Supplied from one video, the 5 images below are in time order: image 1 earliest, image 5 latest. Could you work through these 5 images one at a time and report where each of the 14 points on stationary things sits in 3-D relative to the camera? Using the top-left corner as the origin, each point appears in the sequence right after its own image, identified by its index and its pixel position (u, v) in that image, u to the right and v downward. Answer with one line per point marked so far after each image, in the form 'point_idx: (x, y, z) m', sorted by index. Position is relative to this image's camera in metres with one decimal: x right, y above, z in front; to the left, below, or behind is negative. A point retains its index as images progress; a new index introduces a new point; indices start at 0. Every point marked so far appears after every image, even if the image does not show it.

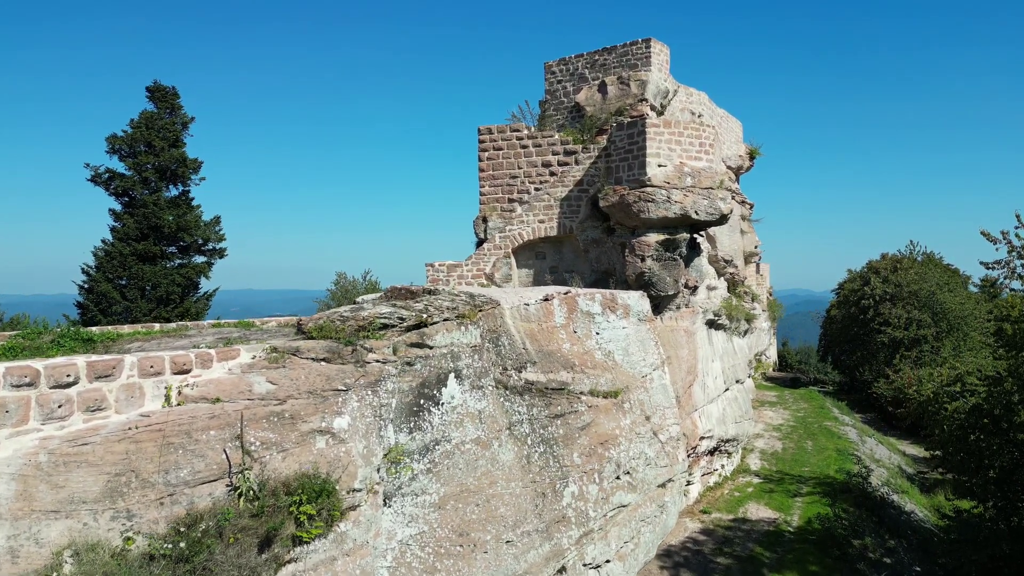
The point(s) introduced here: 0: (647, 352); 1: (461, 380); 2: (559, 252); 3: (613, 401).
0: (+2.3, -1.1, +10.1) m
1: (-0.6, -1.1, +6.7) m
2: (+1.0, +0.7, +12.3) m
3: (+1.5, -1.7, +8.8) m
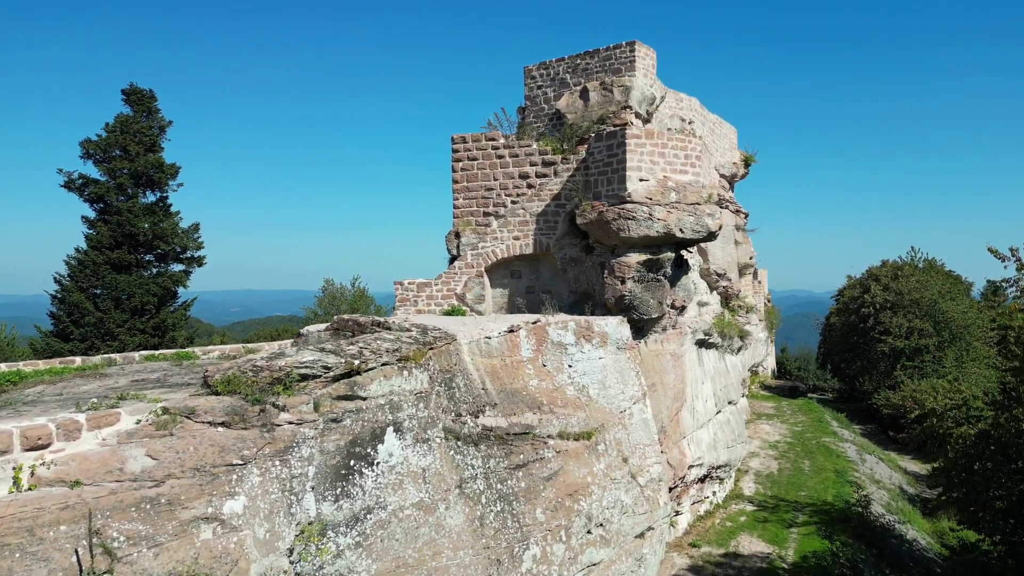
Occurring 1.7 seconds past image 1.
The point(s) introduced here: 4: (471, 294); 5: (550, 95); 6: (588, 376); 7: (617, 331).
0: (+1.8, -1.5, +9.3) m
1: (-1.1, -1.5, +5.9) m
2: (+0.4, +0.3, +11.5) m
3: (+1.0, -2.1, +7.9) m
4: (-0.8, -0.1, +11.3) m
5: (+0.9, +4.4, +13.3) m
6: (+1.1, -1.3, +8.6) m
7: (+1.7, -0.7, +9.3) m
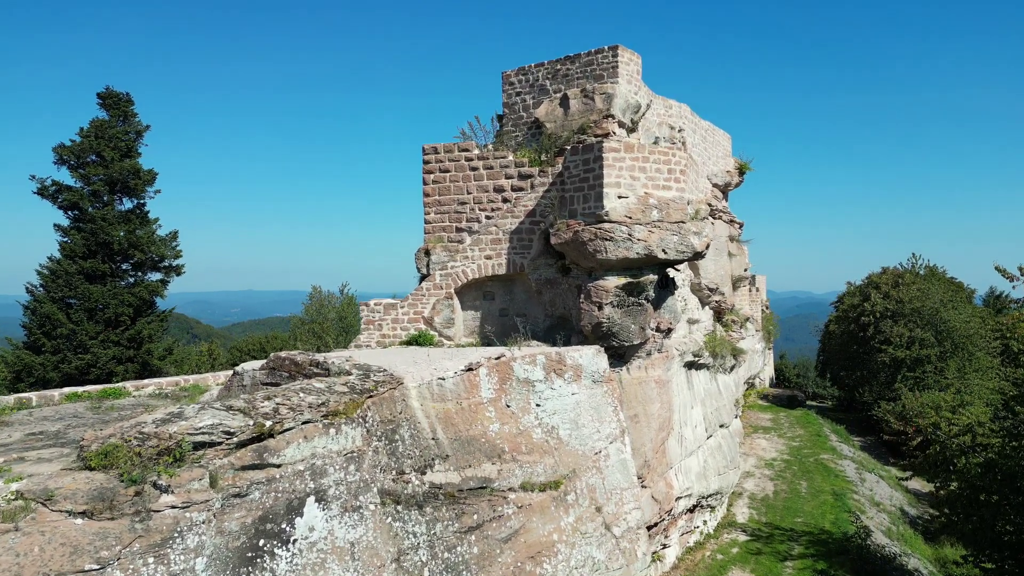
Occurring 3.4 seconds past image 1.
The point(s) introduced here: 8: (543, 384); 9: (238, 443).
0: (+1.3, -1.9, +8.5) m
1: (-1.6, -1.9, +5.1) m
2: (-0.1, -0.1, +10.7) m
3: (+0.5, -2.5, +7.1) m
4: (-1.3, -0.5, +10.5) m
5: (+0.4, +3.9, +12.5) m
6: (+0.6, -1.7, +7.8) m
7: (+1.2, -1.1, +8.5) m
8: (+0.4, -1.3, +7.8) m
9: (-2.2, -1.3, +4.8) m
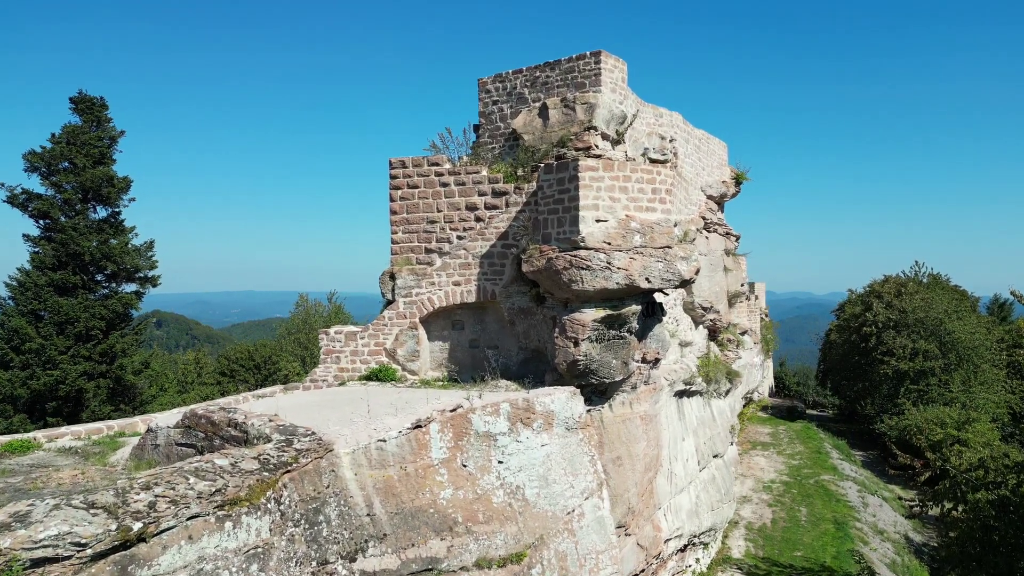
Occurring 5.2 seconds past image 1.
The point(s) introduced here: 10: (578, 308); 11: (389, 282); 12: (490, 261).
0: (+0.8, -2.4, +7.5) m
1: (-2.1, -2.3, +4.1) m
2: (-0.5, -0.6, +9.7) m
3: (0.0, -3.0, +6.2) m
4: (-1.8, -1.0, +9.6) m
5: (-0.1, +3.5, +11.5) m
6: (+0.1, -2.2, +6.9) m
7: (+0.7, -1.6, +7.6) m
8: (-0.1, -1.7, +6.9) m
9: (-2.7, -1.7, +3.8) m
10: (+1.0, -0.3, +8.5) m
11: (-2.1, +0.1, +9.9) m
12: (-0.3, +0.4, +9.4) m
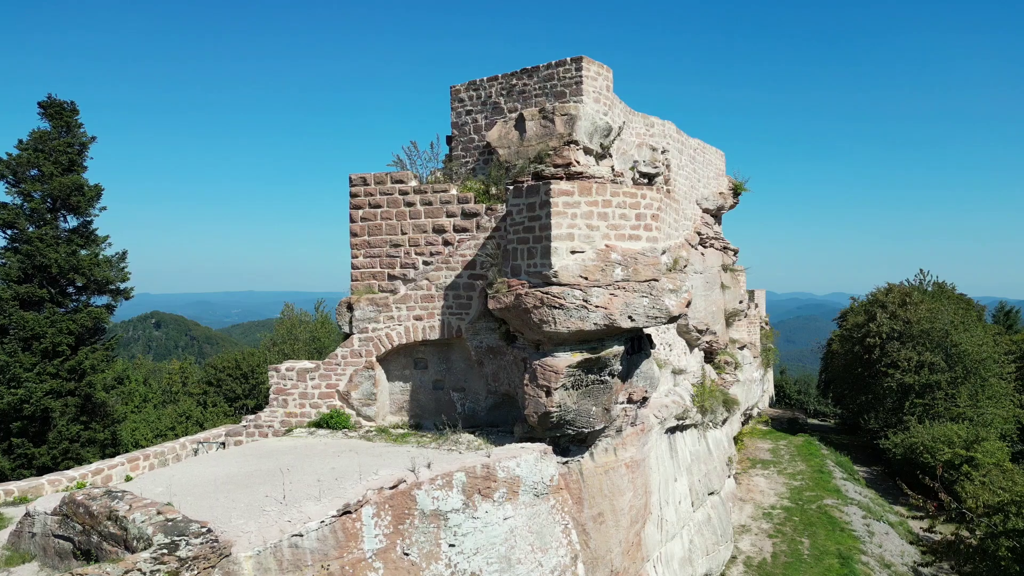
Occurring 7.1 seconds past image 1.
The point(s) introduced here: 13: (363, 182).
0: (+0.4, -2.9, +6.5) m
1: (-2.6, -2.8, +3.1) m
2: (-1.0, -1.1, +8.7) m
3: (-0.5, -3.5, +5.2) m
4: (-2.2, -1.5, +8.6) m
5: (-0.6, +3.0, +10.5) m
6: (-0.3, -2.7, +5.9) m
7: (+0.2, -2.1, +6.5) m
8: (-0.5, -2.3, +5.8) m
9: (-3.2, -2.2, +2.8) m
10: (+0.5, -0.8, +7.5) m
11: (-2.6, -0.4, +8.9) m
12: (-0.8, -0.1, +8.4) m
13: (-2.4, +1.5, +8.9) m
